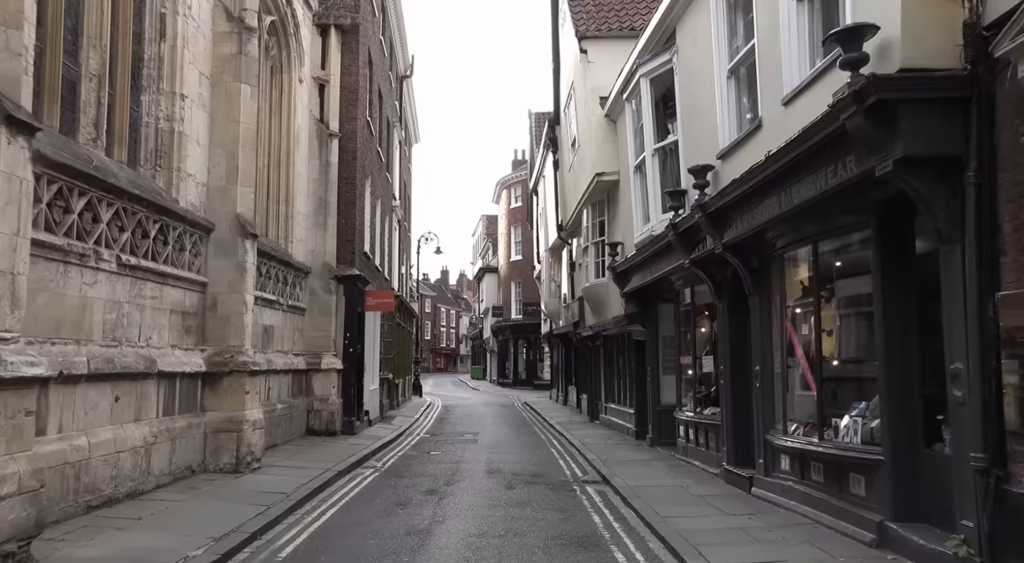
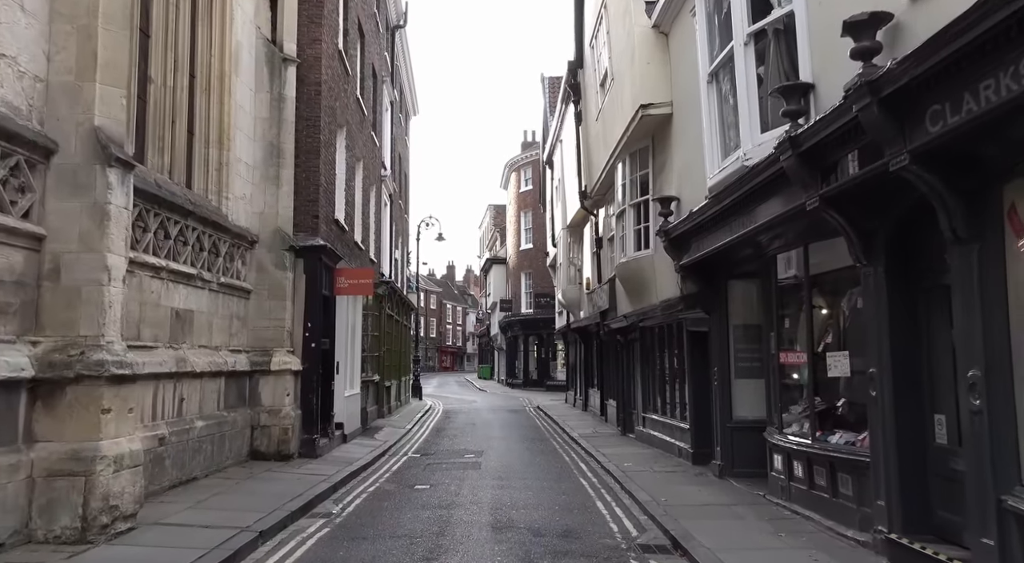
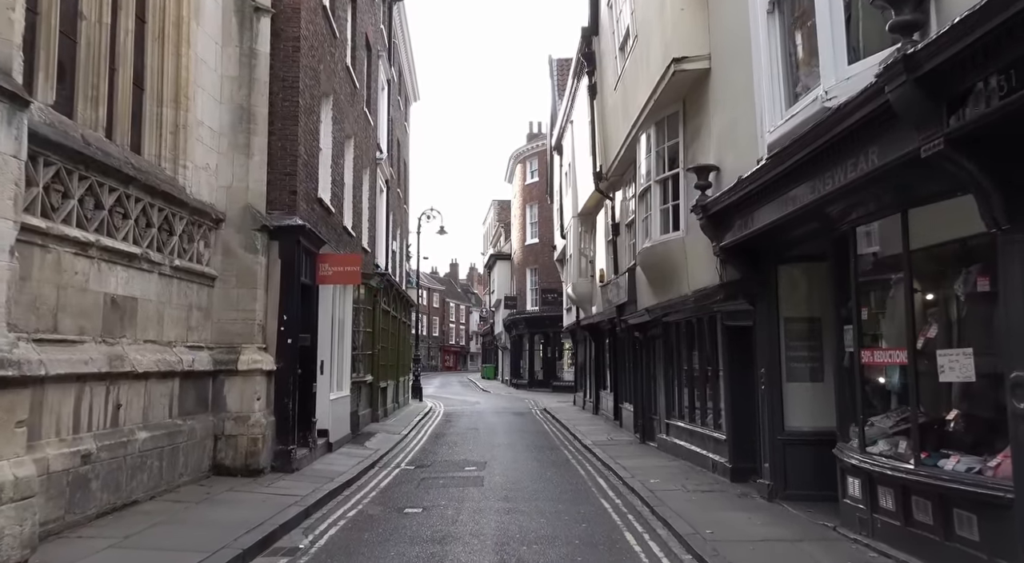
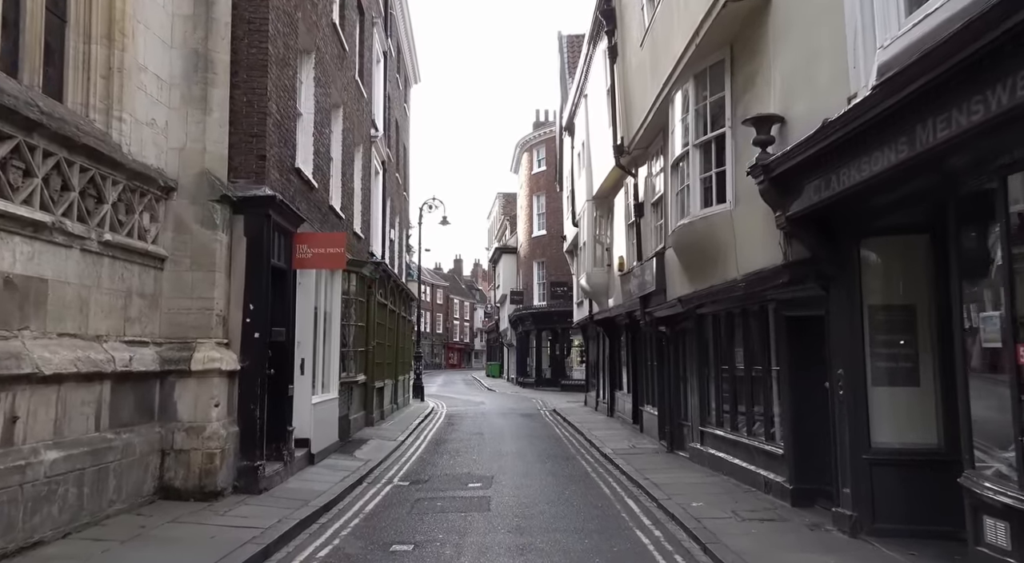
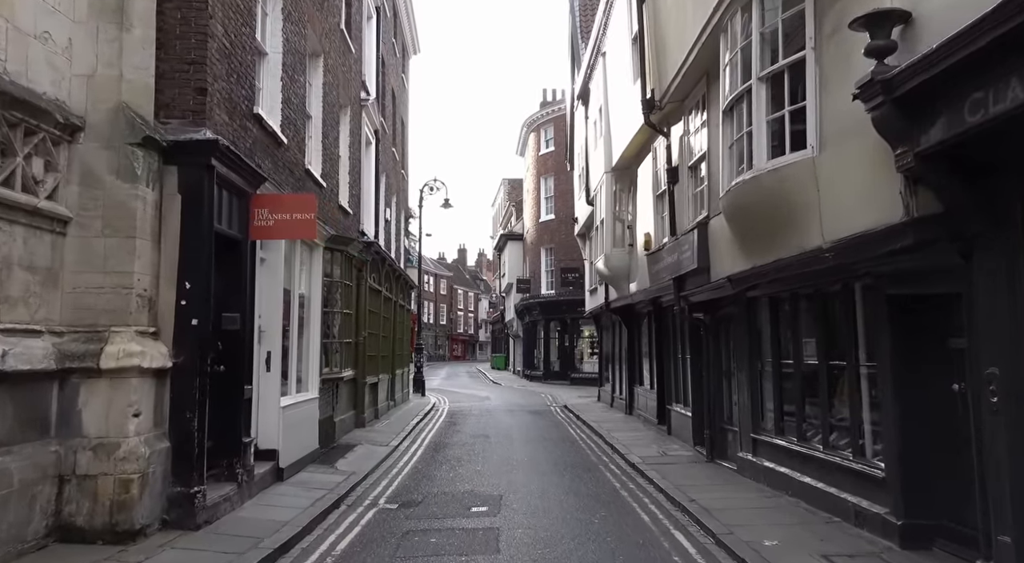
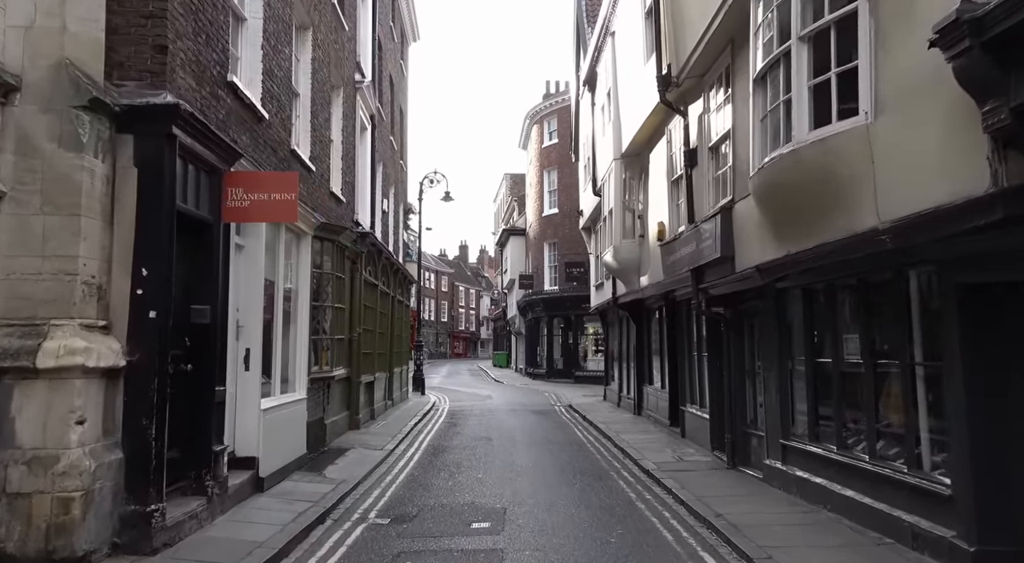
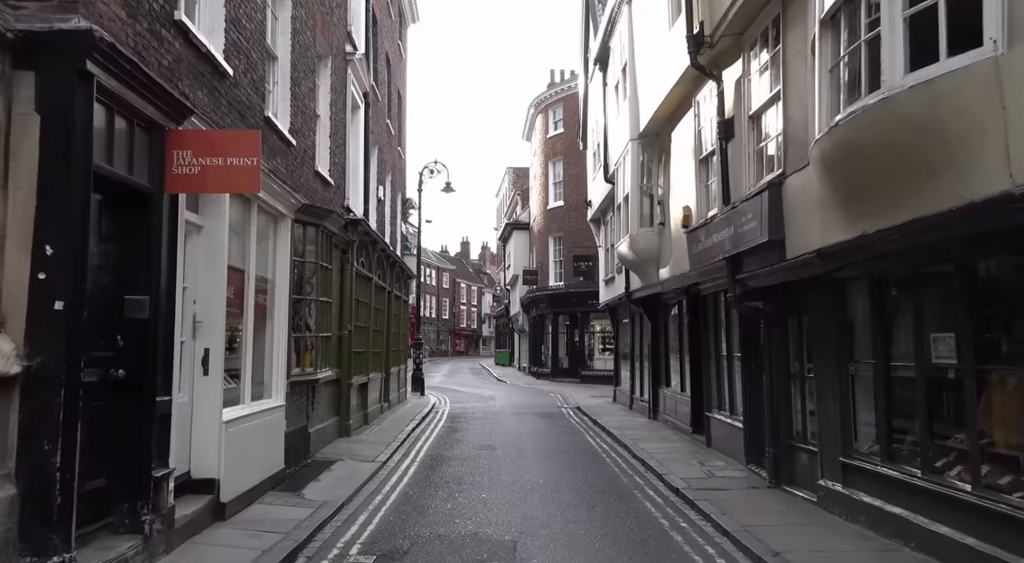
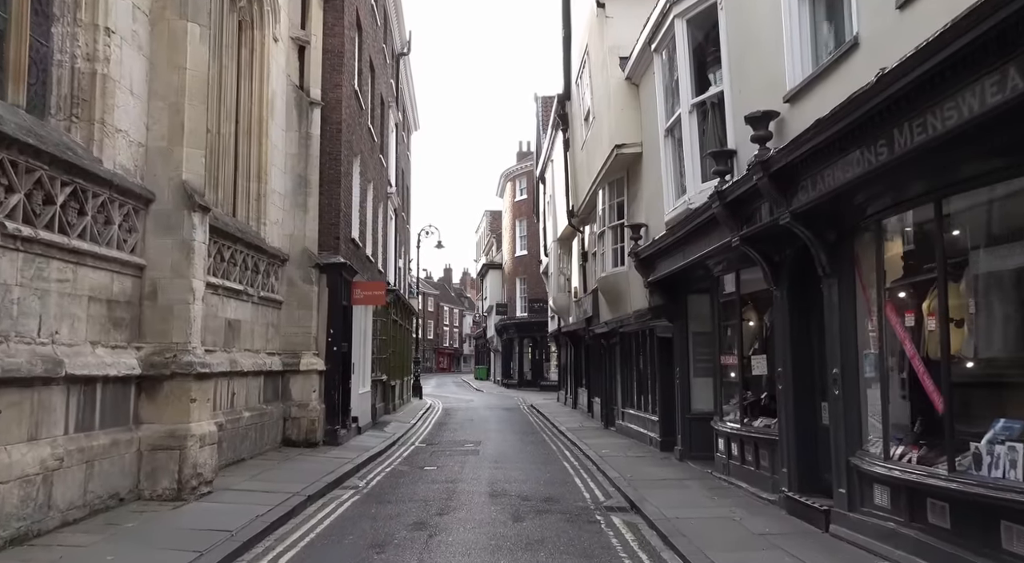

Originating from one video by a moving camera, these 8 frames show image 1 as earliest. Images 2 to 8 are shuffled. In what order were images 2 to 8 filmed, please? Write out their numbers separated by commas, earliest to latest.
8, 2, 3, 4, 5, 6, 7
